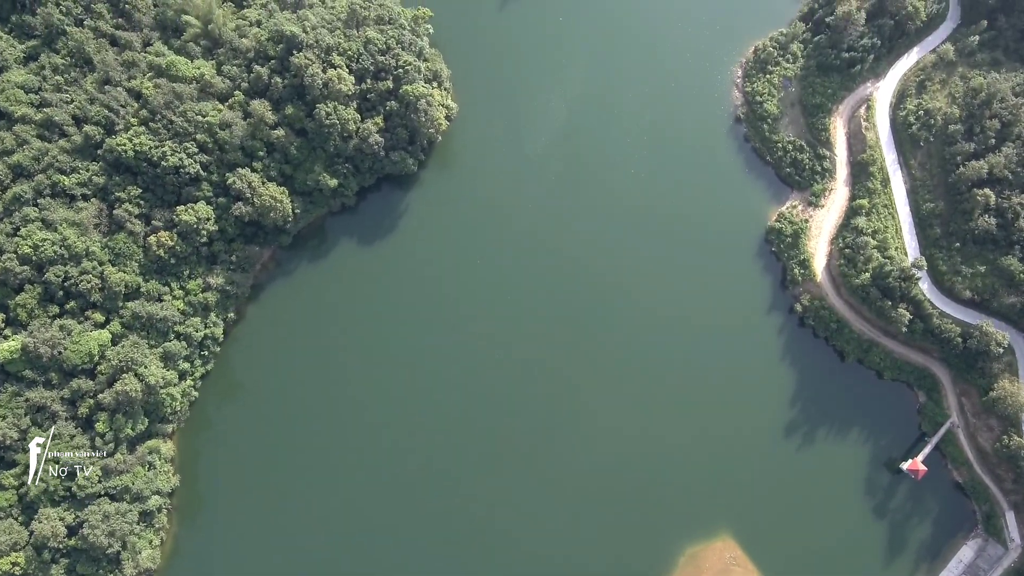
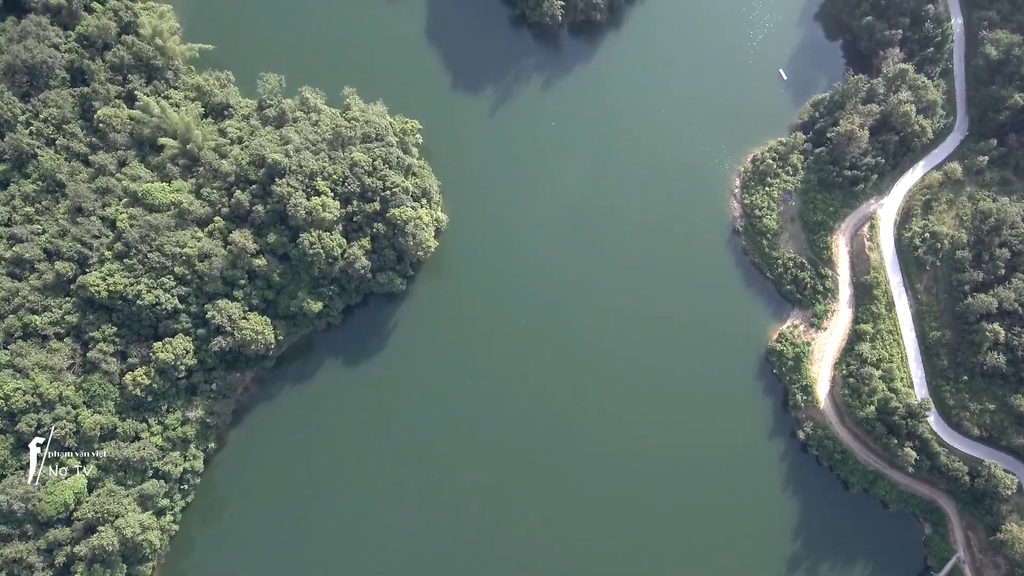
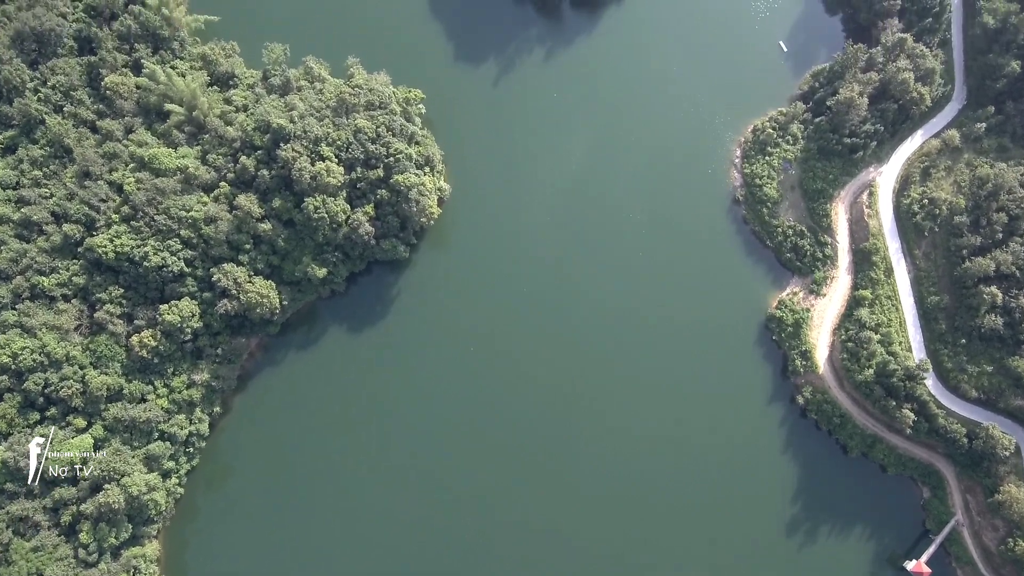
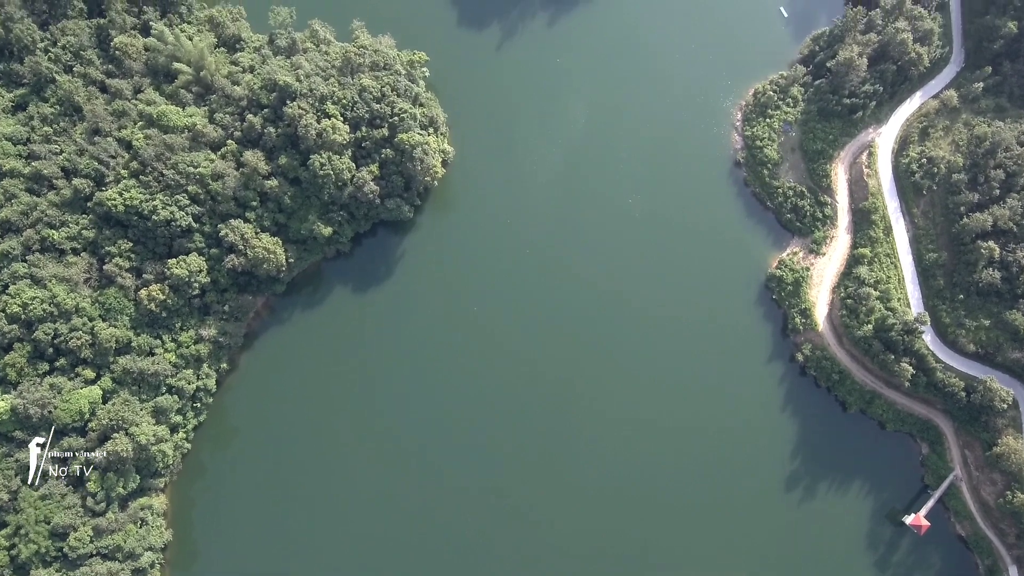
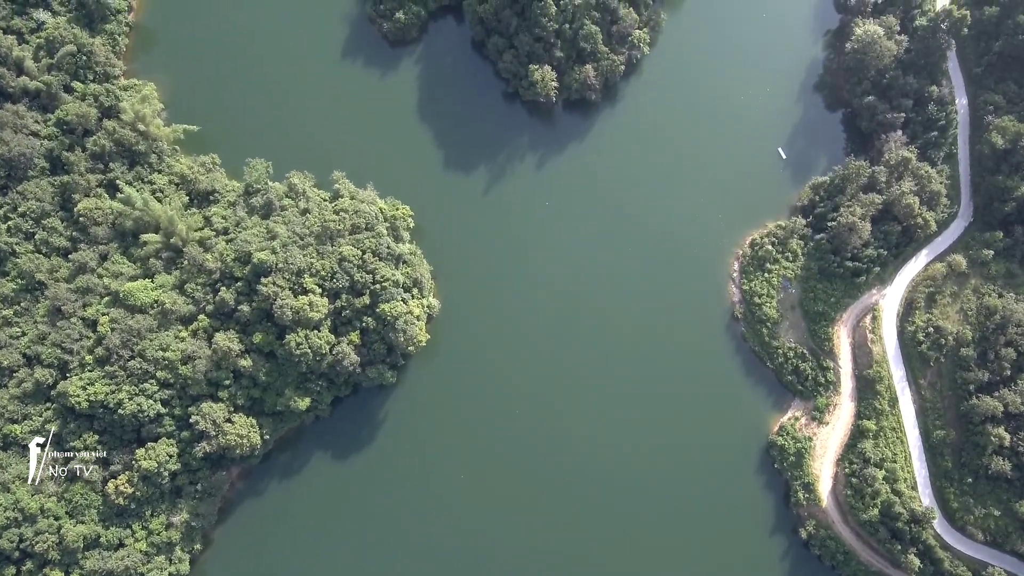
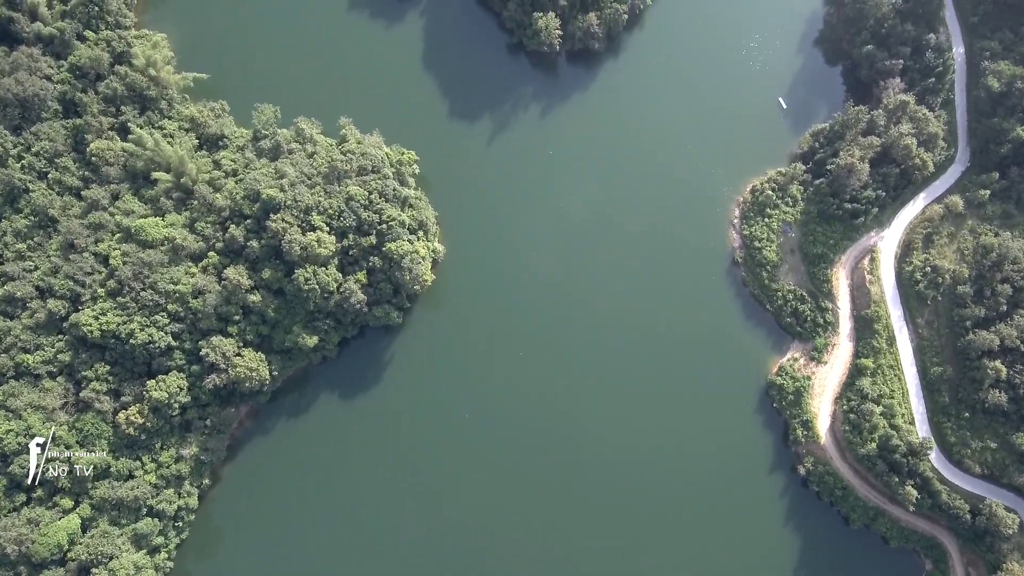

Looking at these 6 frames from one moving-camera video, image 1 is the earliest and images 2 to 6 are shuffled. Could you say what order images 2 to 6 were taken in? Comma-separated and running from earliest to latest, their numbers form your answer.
4, 3, 2, 6, 5
